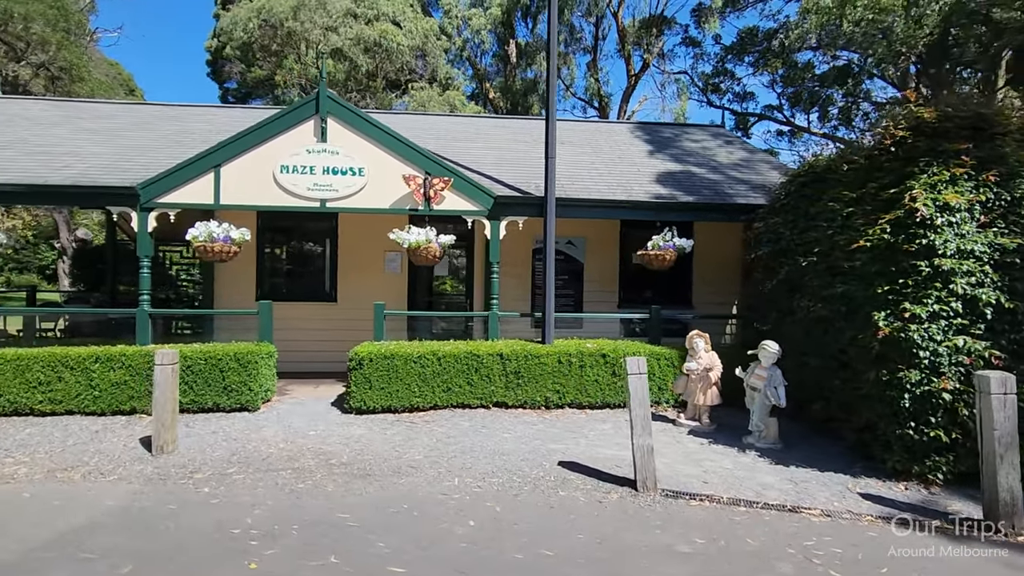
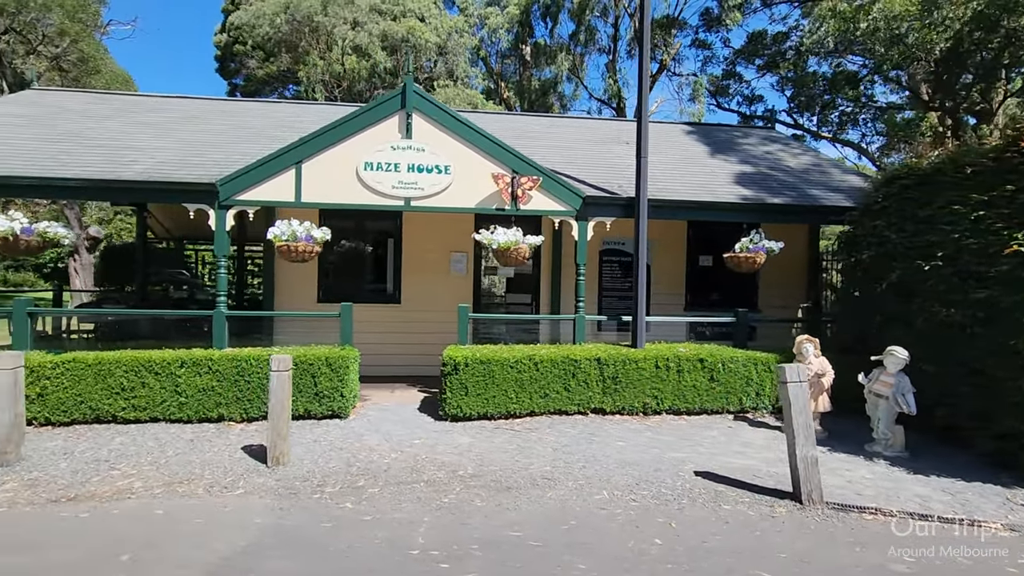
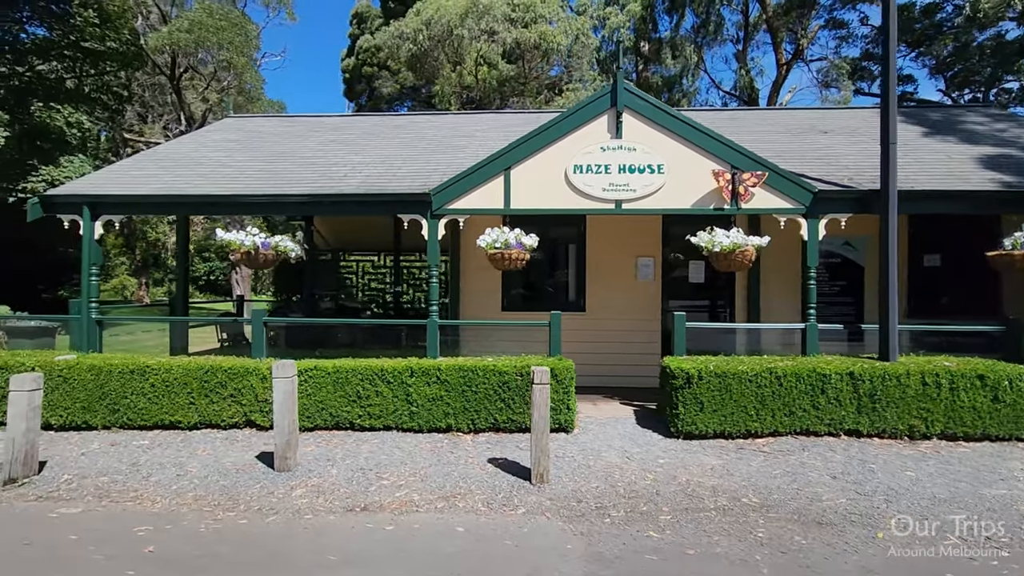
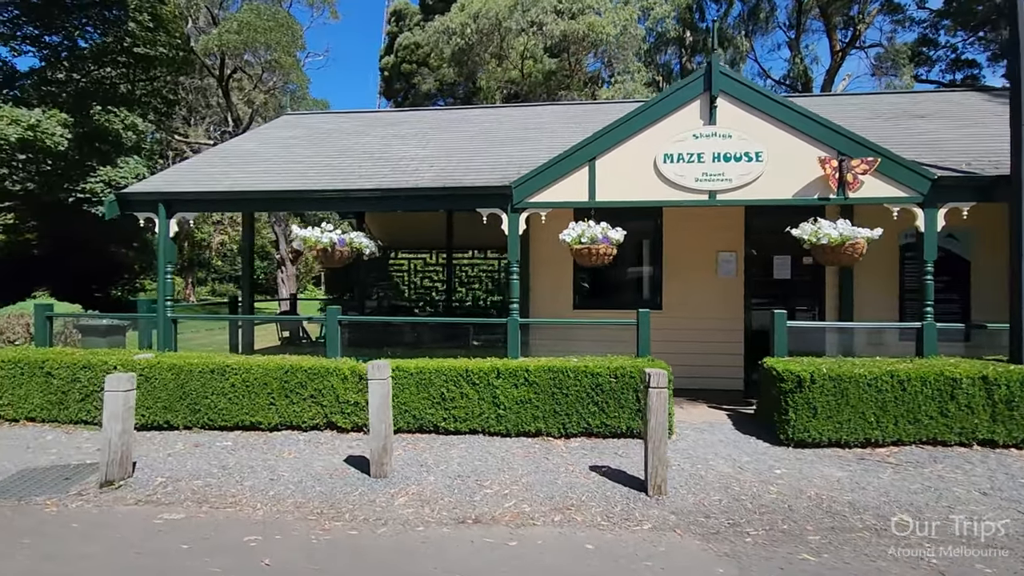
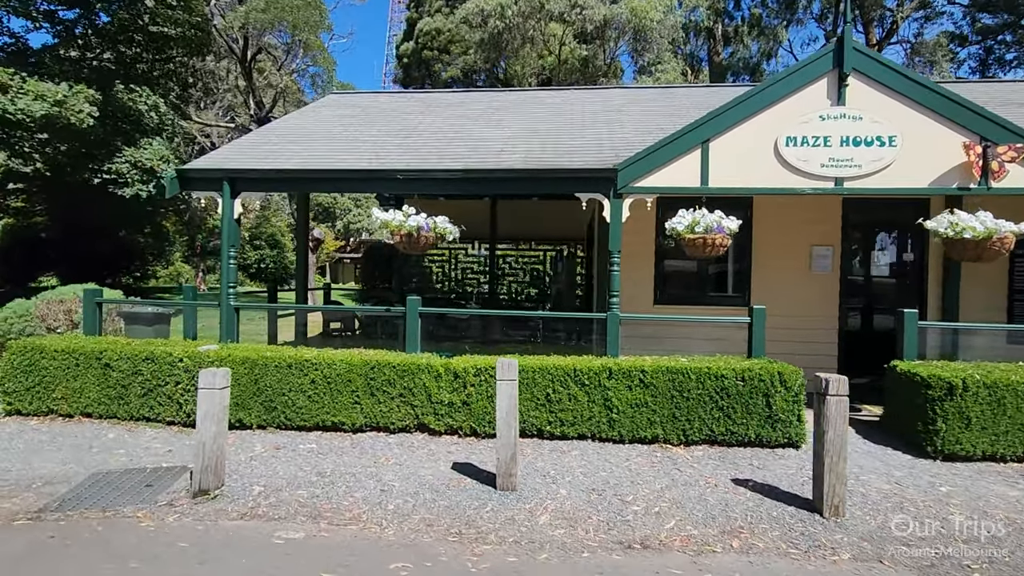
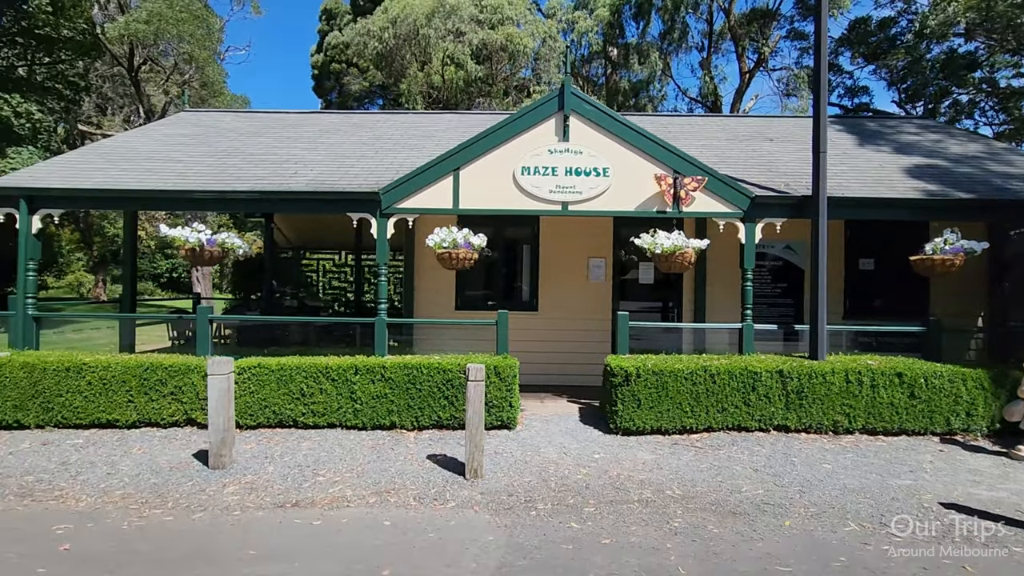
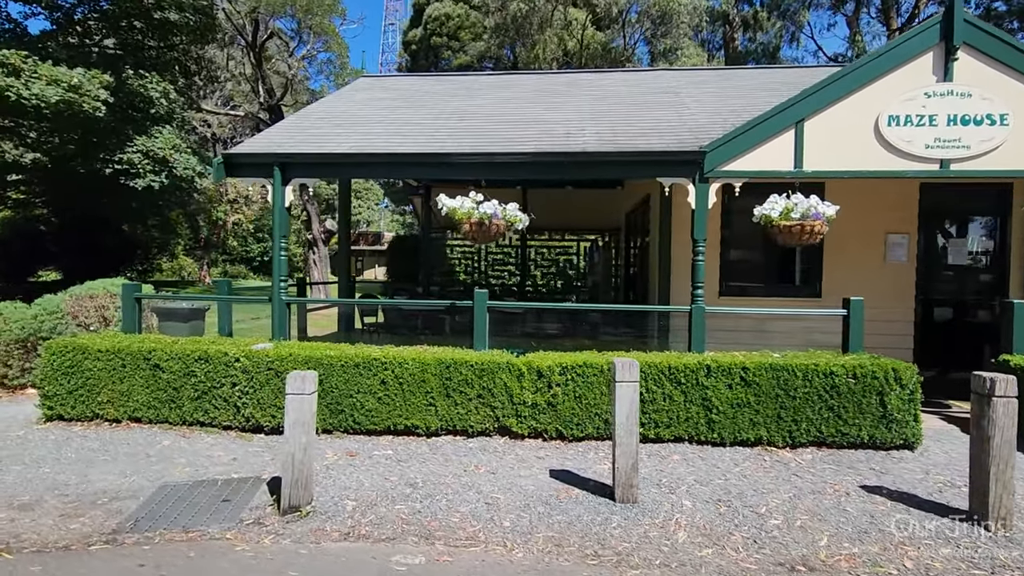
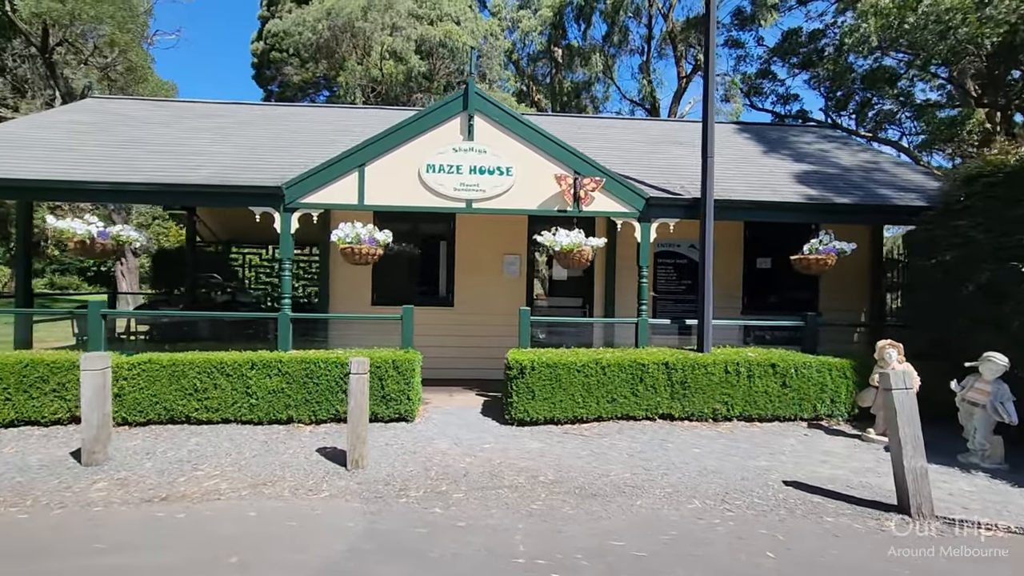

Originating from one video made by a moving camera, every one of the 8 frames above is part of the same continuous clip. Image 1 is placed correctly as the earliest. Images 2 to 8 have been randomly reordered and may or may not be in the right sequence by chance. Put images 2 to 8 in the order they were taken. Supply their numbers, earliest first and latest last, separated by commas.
2, 8, 6, 3, 4, 5, 7
